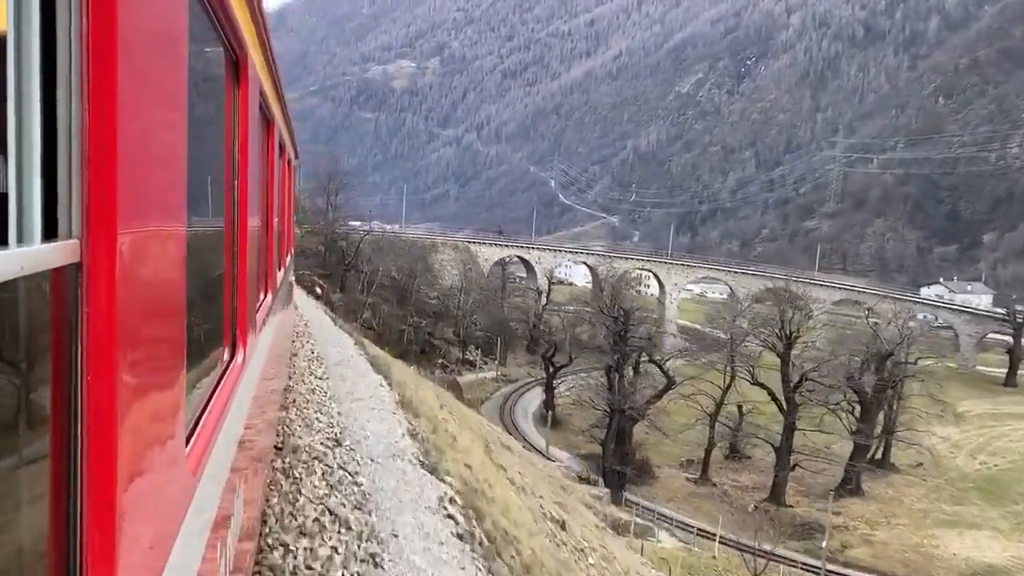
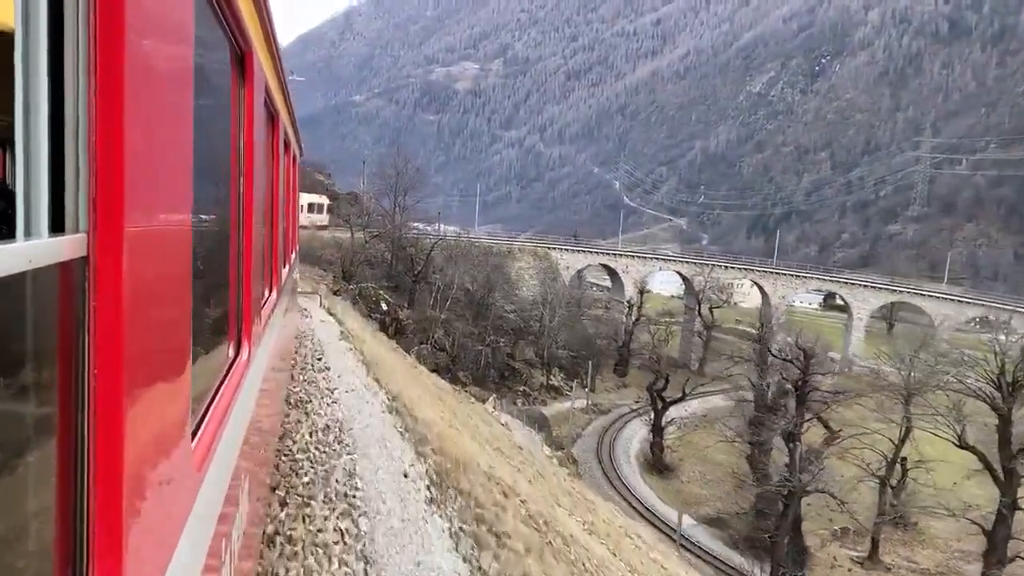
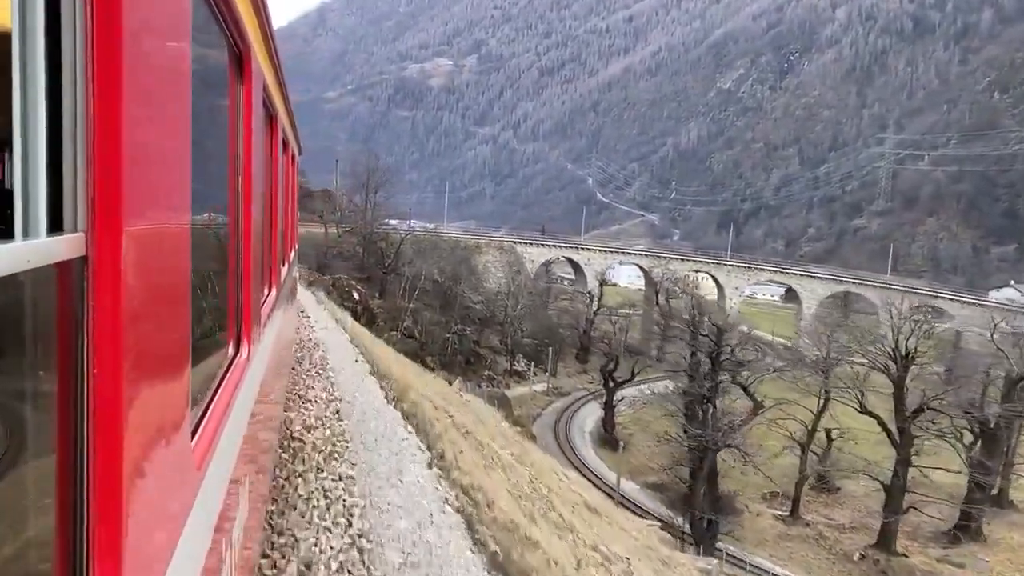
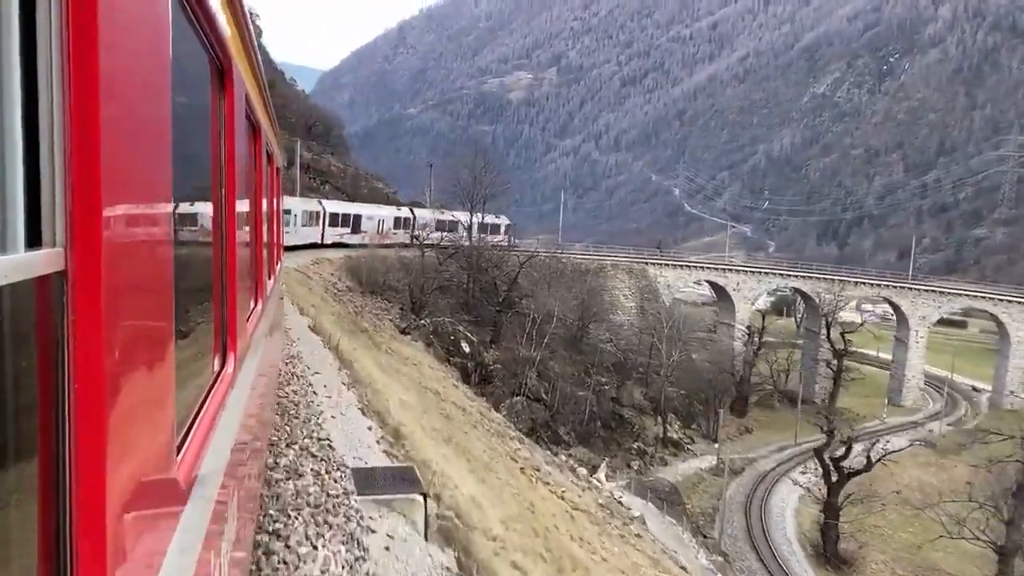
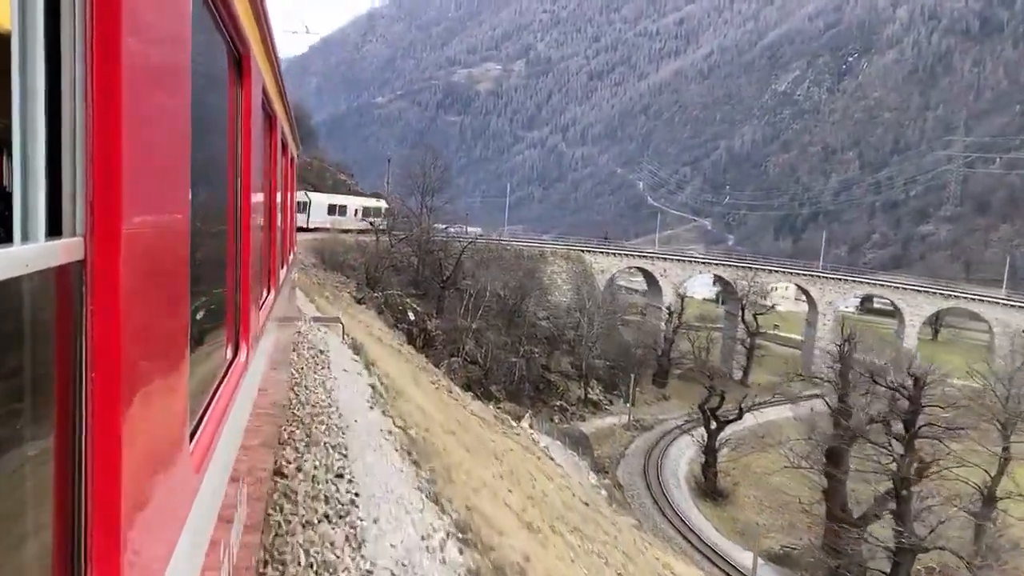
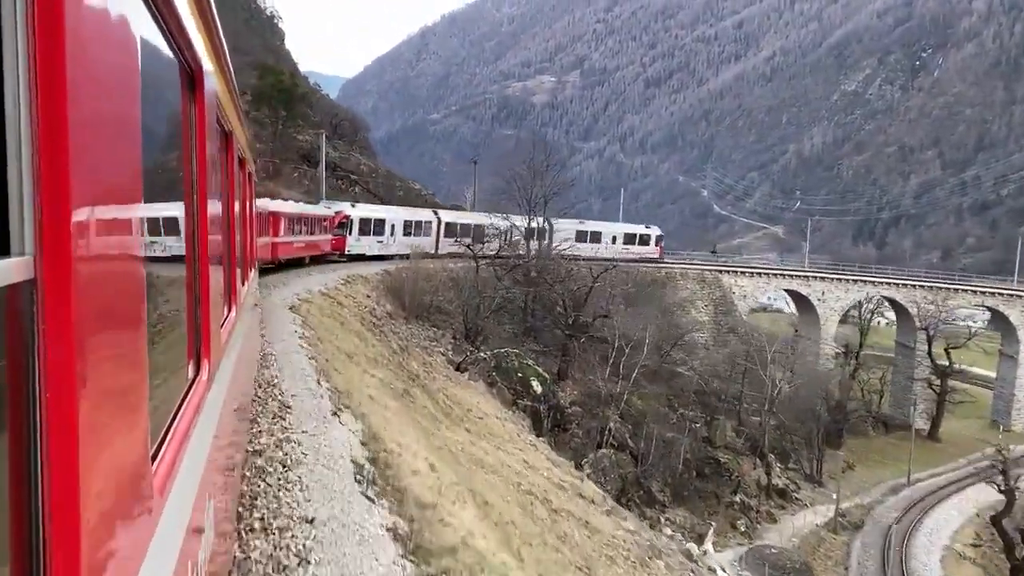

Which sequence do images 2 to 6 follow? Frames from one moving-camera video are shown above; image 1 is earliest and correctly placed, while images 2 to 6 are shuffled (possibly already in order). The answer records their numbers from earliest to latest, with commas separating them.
3, 2, 5, 4, 6
